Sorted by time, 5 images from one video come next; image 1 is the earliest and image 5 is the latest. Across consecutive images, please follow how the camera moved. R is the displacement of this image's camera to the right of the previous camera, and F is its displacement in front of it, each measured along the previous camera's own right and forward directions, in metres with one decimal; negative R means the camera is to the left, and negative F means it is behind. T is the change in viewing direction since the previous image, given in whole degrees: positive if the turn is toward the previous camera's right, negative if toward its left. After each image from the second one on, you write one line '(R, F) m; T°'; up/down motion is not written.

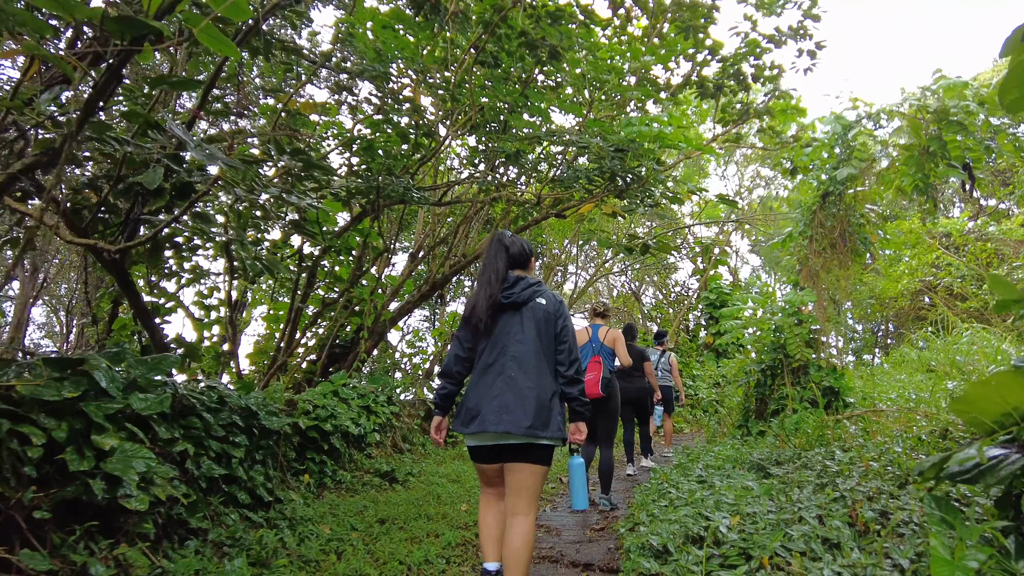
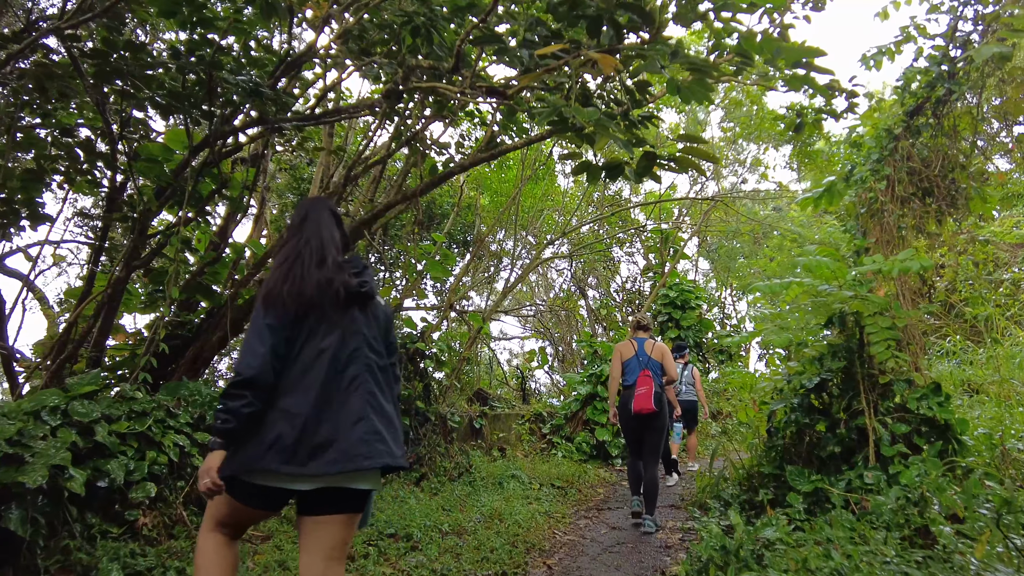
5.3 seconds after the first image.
(+0.2, +2.3) m; +6°
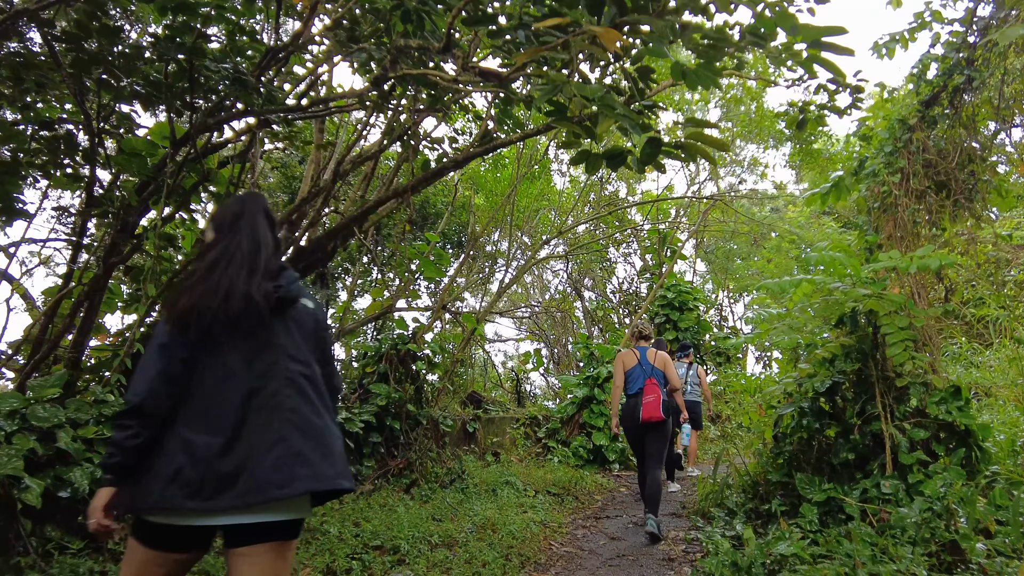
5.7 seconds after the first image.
(0.0, +0.2) m; 0°
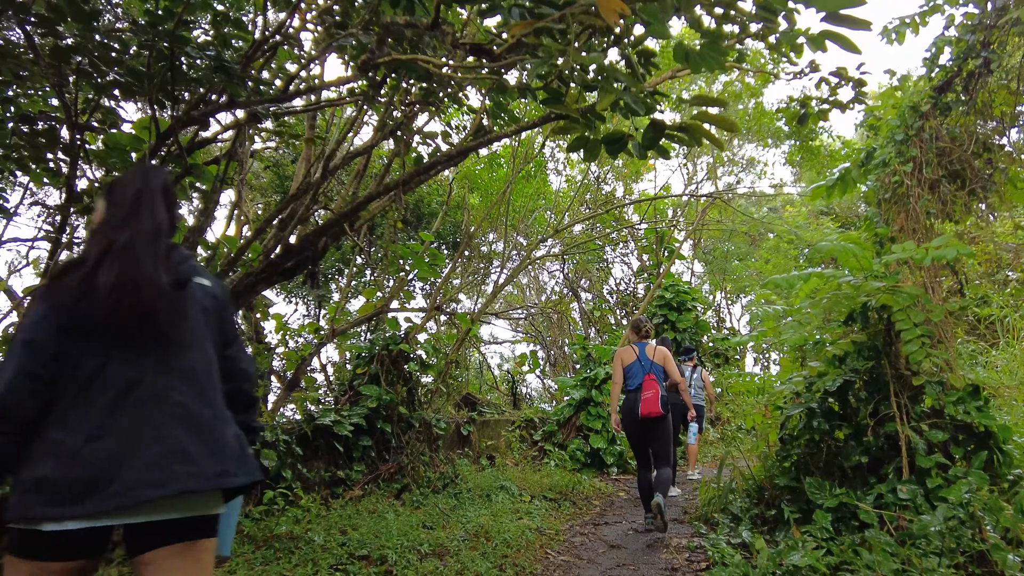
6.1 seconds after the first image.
(0.0, +0.2) m; 0°
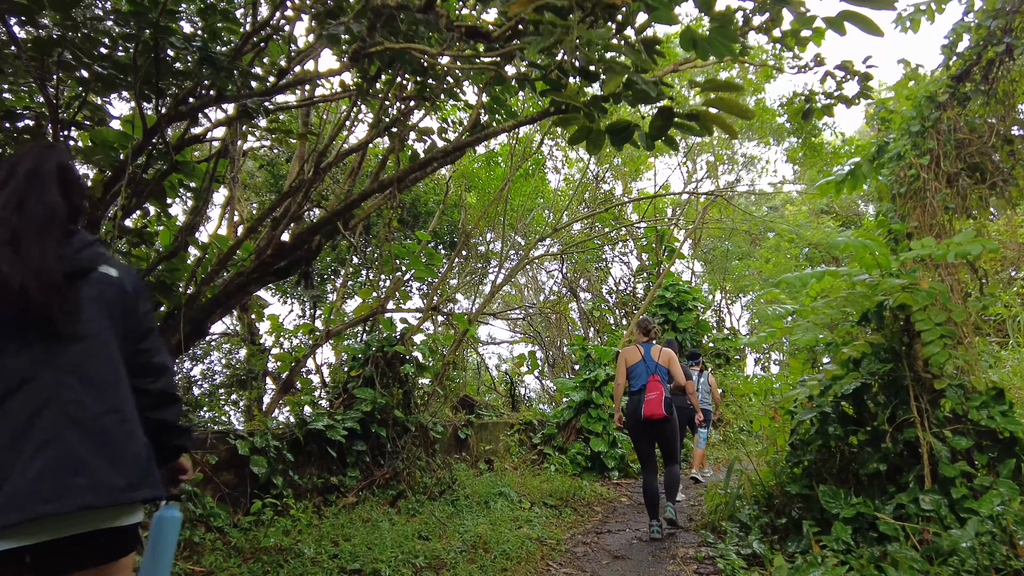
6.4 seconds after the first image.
(0.0, +0.1) m; 0°
